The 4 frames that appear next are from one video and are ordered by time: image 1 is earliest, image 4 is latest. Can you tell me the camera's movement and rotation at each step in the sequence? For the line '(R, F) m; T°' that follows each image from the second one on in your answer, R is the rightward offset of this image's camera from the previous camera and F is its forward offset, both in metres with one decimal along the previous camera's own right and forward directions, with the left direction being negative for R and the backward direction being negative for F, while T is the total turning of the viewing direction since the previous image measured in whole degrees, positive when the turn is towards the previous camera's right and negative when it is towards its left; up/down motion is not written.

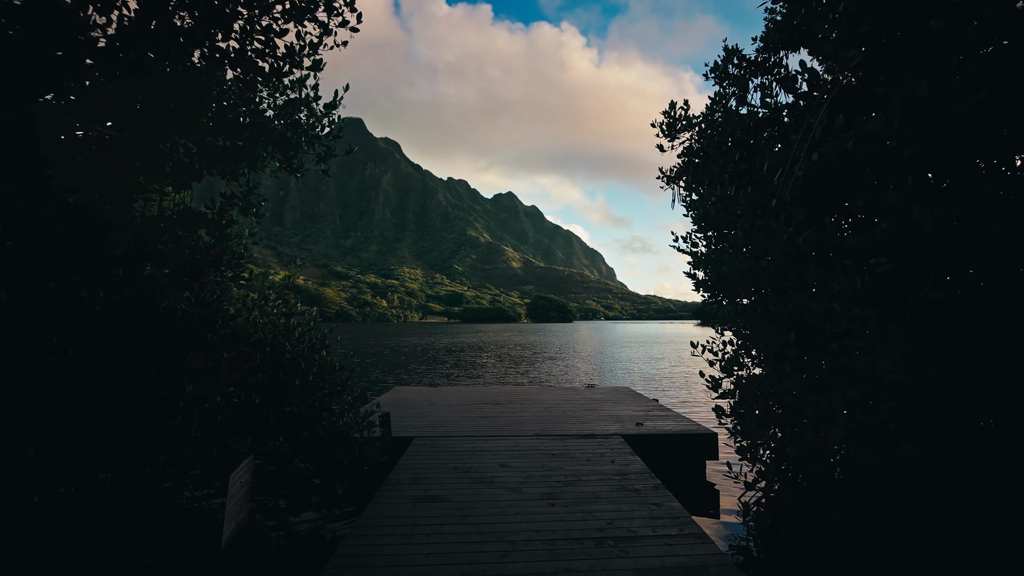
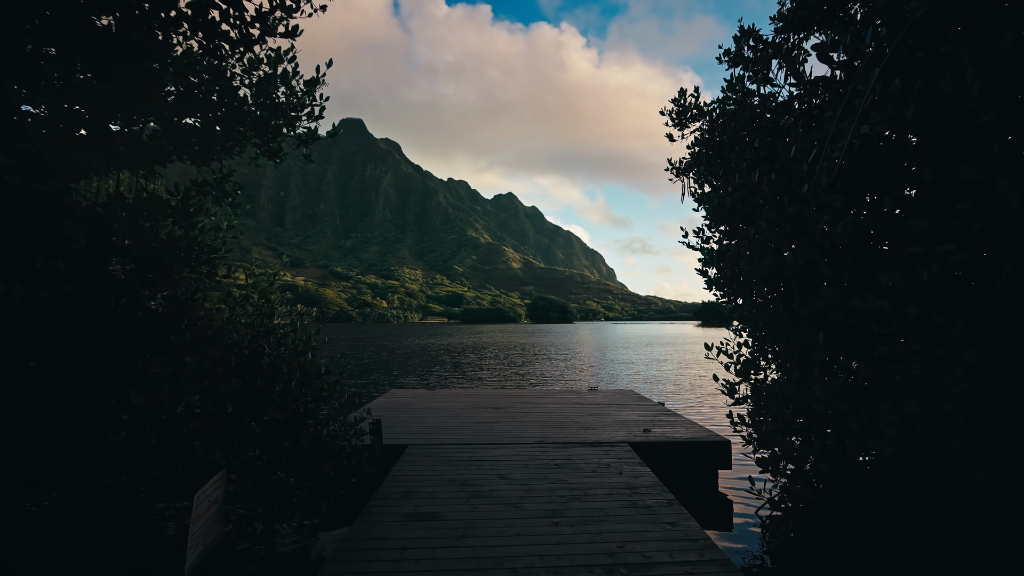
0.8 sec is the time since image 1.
(0.0, +0.5) m; 0°
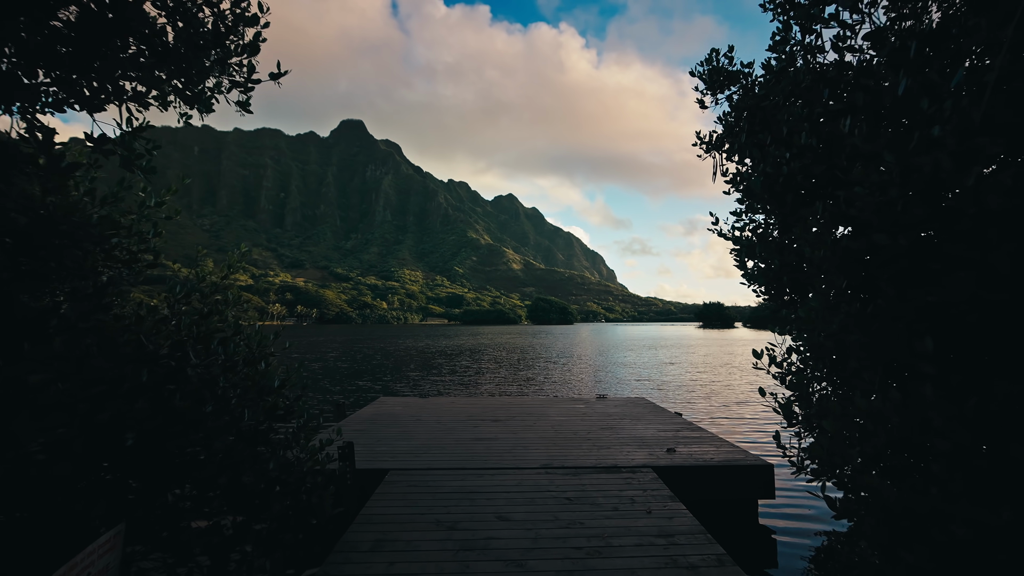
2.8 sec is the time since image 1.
(0.0, +1.2) m; 0°
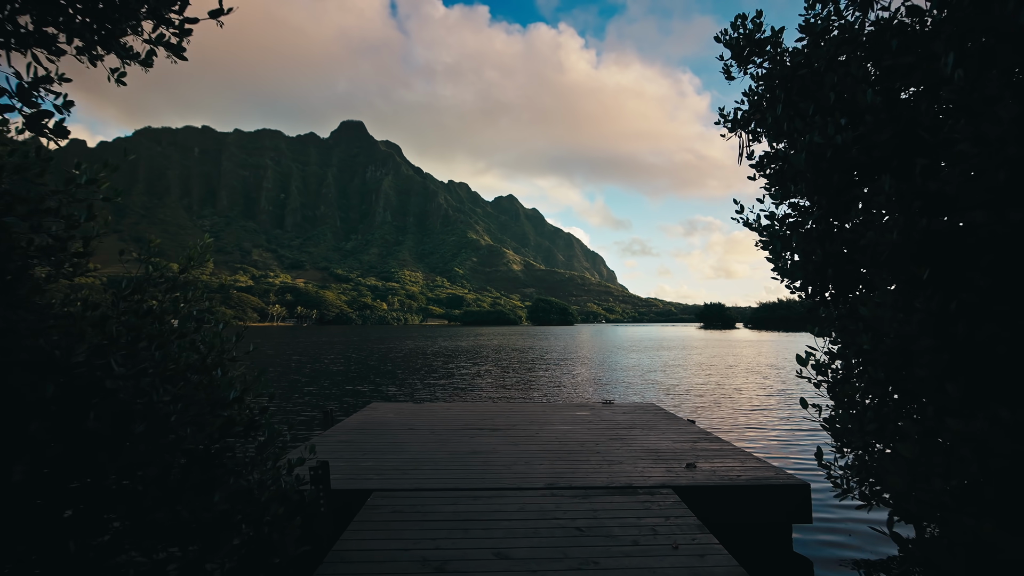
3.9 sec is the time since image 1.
(0.0, +0.8) m; 0°
